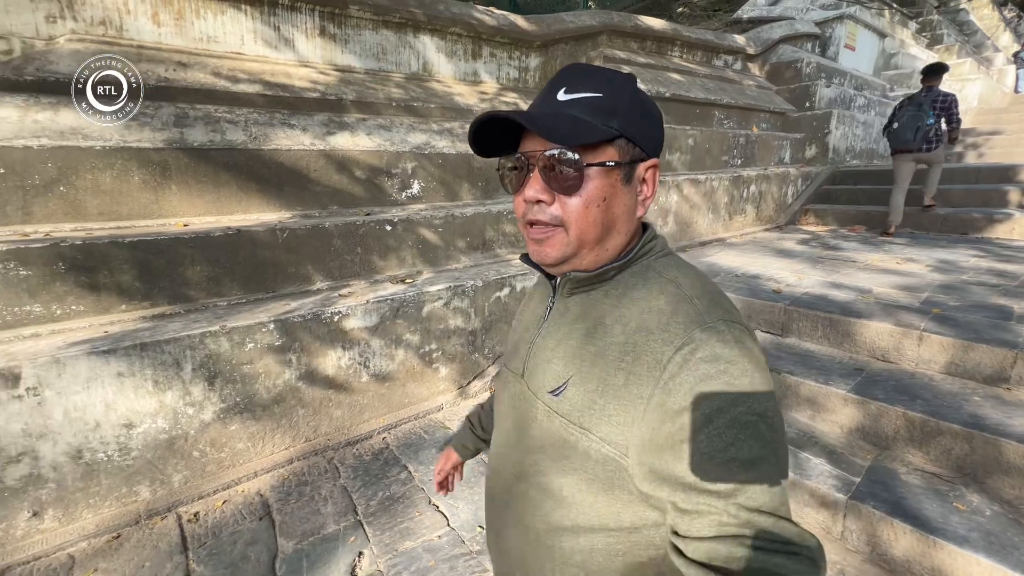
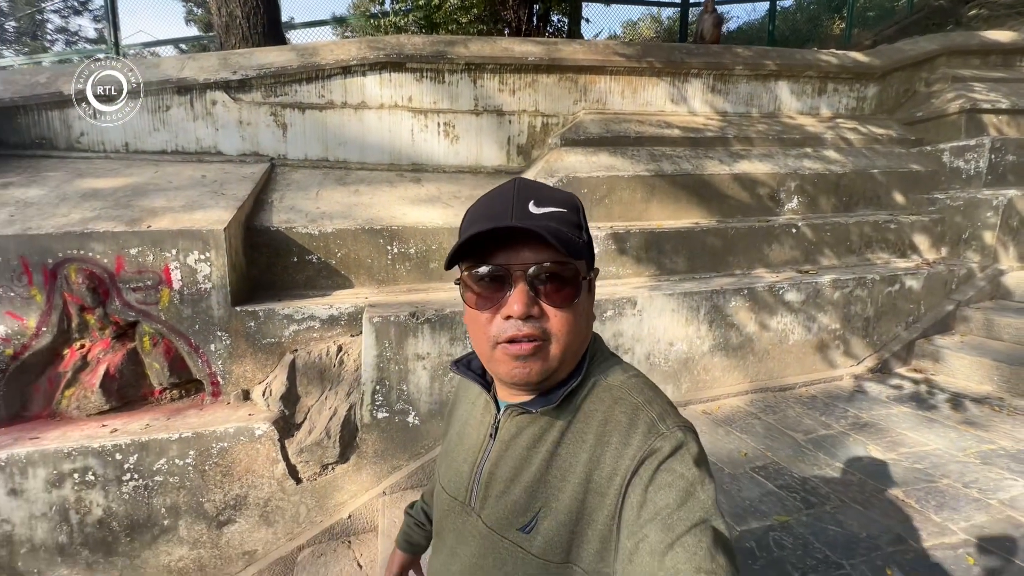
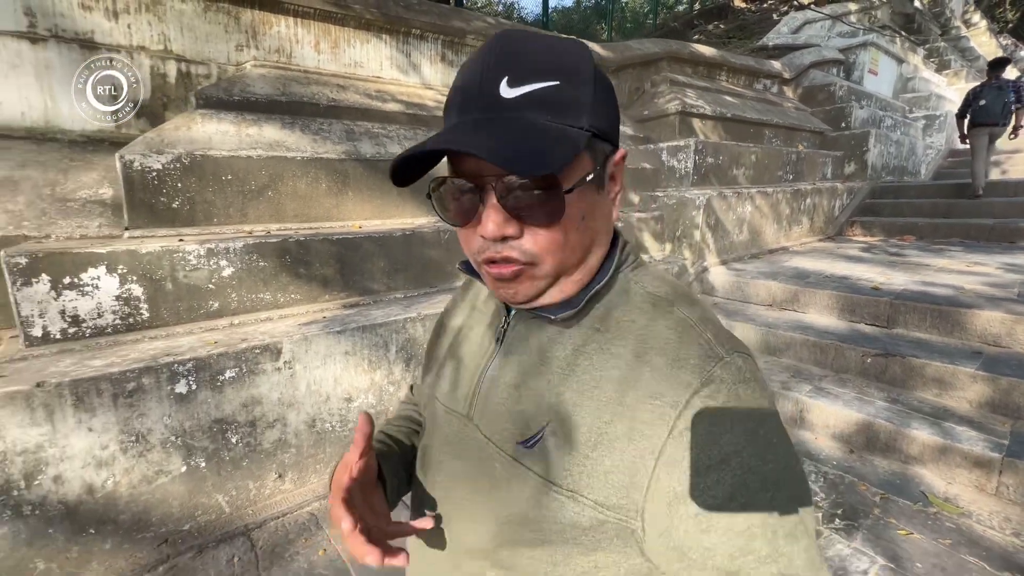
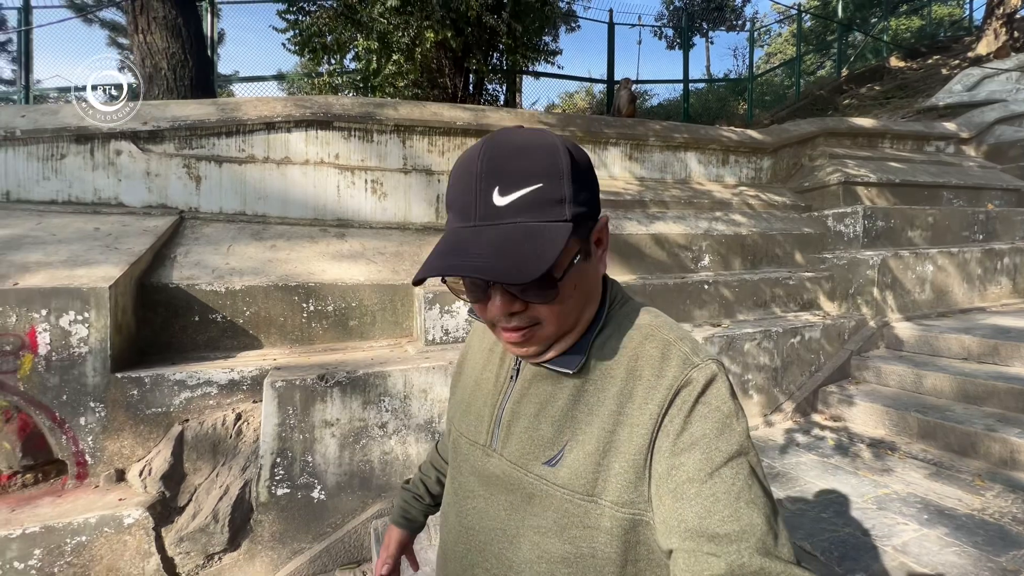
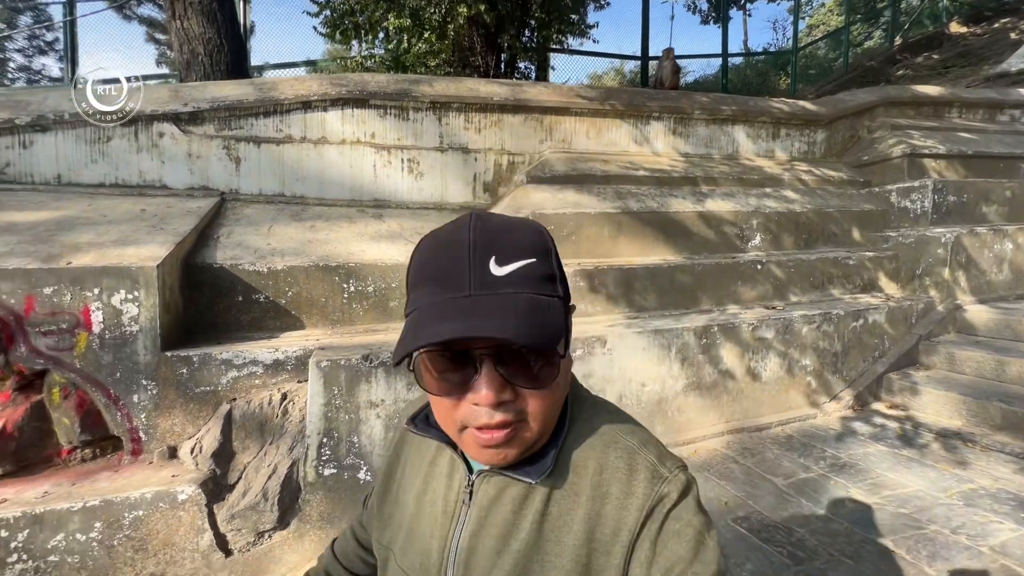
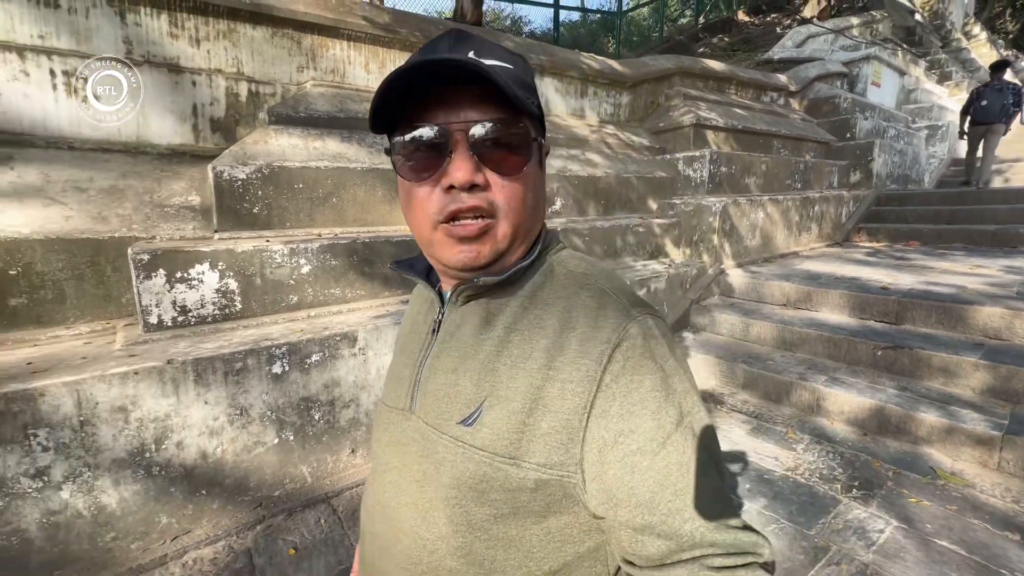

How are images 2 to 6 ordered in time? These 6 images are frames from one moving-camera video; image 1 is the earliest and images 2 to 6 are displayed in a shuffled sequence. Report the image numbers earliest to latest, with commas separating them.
3, 6, 4, 5, 2
